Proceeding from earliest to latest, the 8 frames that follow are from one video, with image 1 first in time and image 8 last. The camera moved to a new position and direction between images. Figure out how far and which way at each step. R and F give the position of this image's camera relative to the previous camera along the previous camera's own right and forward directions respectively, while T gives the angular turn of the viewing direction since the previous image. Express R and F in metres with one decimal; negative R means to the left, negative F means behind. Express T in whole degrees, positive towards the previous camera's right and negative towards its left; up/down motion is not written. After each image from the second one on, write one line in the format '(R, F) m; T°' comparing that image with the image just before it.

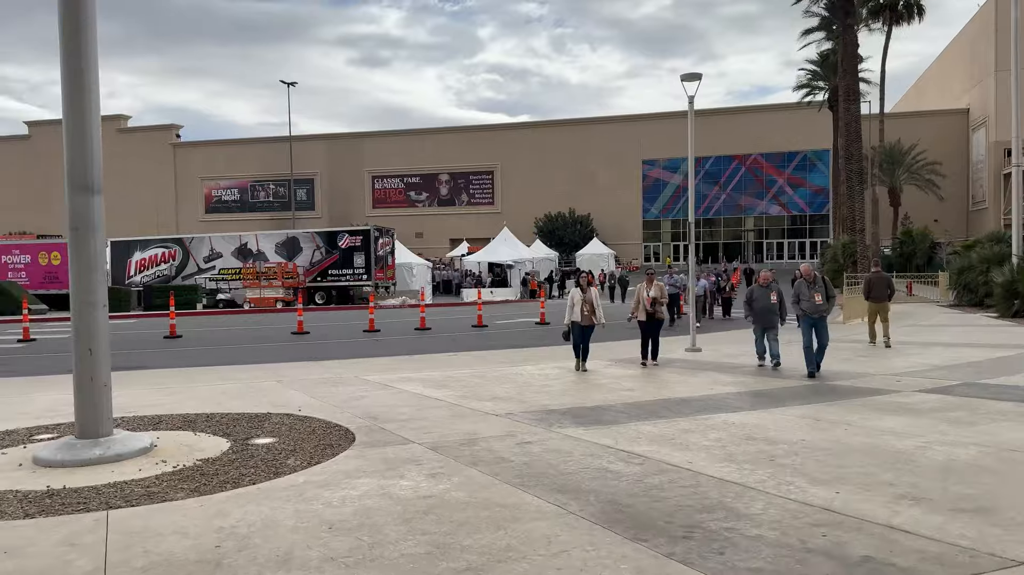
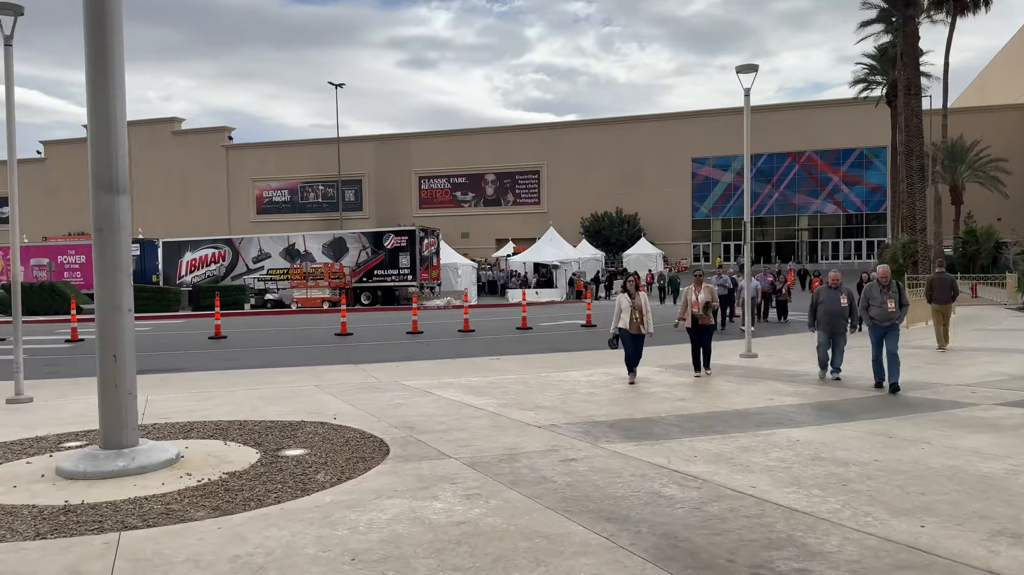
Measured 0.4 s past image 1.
(0.0, +0.5) m; -3°
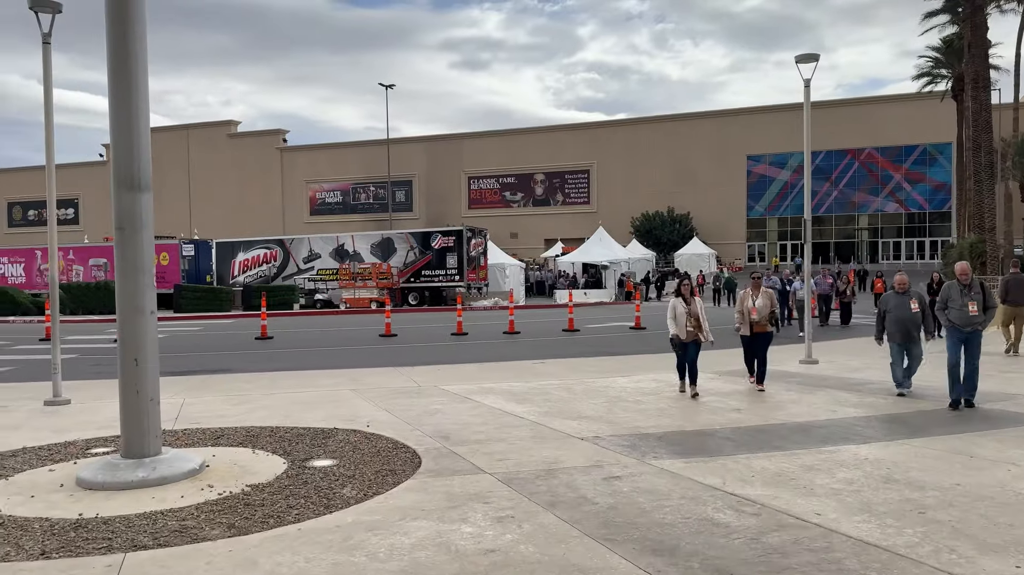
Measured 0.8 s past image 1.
(+0.1, +0.4) m; -4°
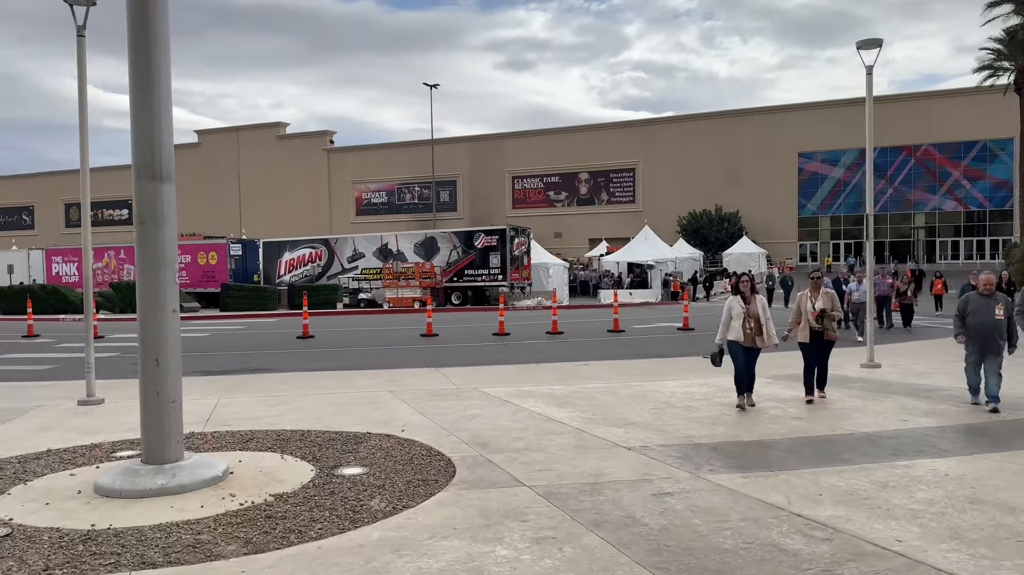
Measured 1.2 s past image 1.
(0.0, +0.5) m; -3°
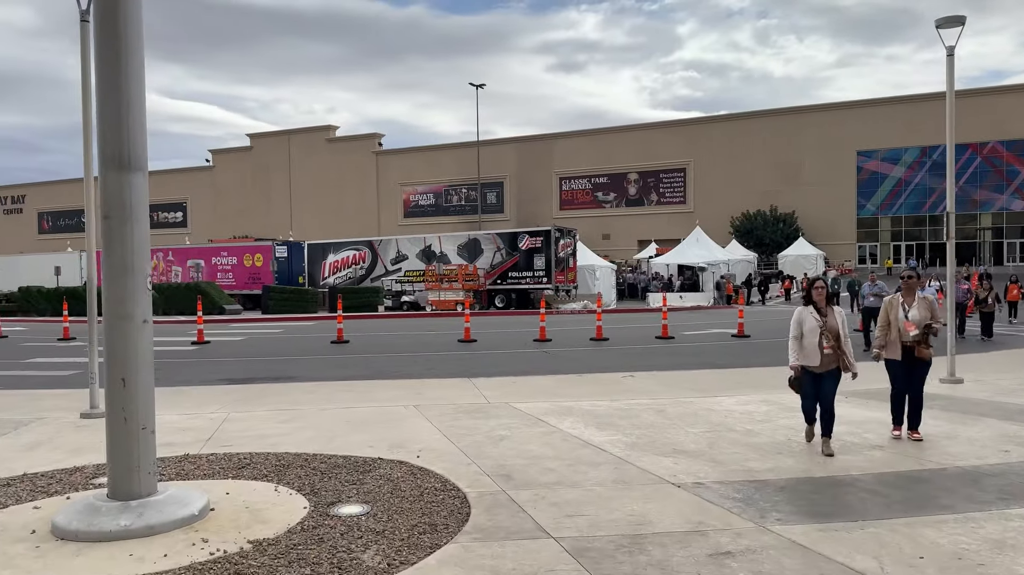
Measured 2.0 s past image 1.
(+0.1, +0.9) m; -4°
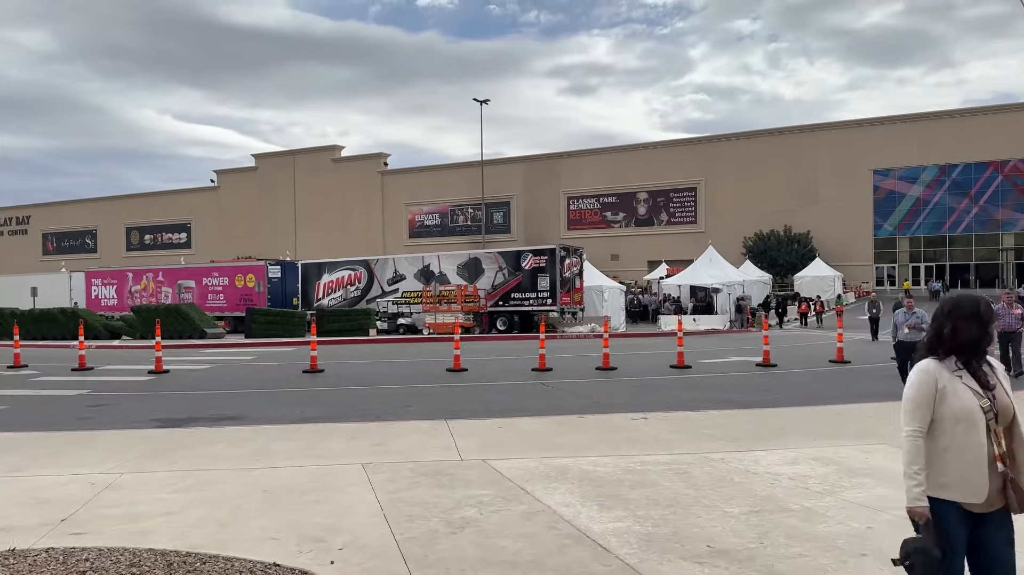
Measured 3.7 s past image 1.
(+0.3, +2.0) m; -1°
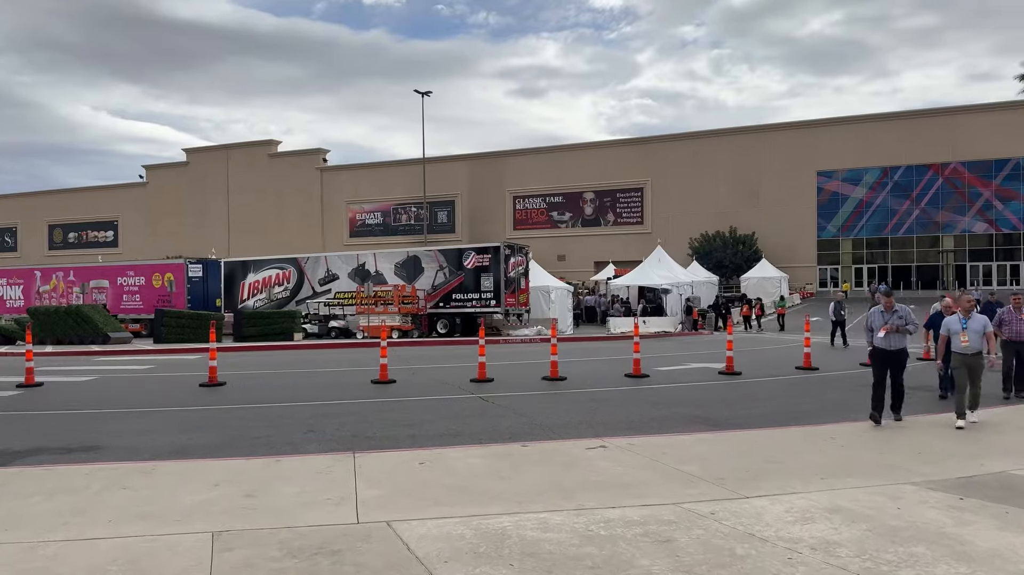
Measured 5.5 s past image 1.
(+0.2, +2.0) m; +4°
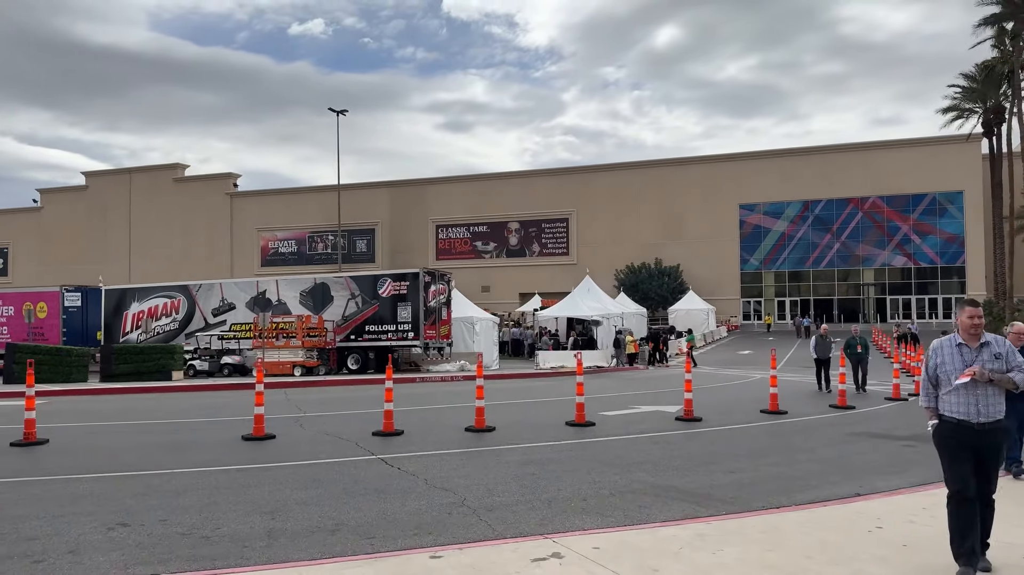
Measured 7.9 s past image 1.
(+0.1, +2.7) m; +6°
